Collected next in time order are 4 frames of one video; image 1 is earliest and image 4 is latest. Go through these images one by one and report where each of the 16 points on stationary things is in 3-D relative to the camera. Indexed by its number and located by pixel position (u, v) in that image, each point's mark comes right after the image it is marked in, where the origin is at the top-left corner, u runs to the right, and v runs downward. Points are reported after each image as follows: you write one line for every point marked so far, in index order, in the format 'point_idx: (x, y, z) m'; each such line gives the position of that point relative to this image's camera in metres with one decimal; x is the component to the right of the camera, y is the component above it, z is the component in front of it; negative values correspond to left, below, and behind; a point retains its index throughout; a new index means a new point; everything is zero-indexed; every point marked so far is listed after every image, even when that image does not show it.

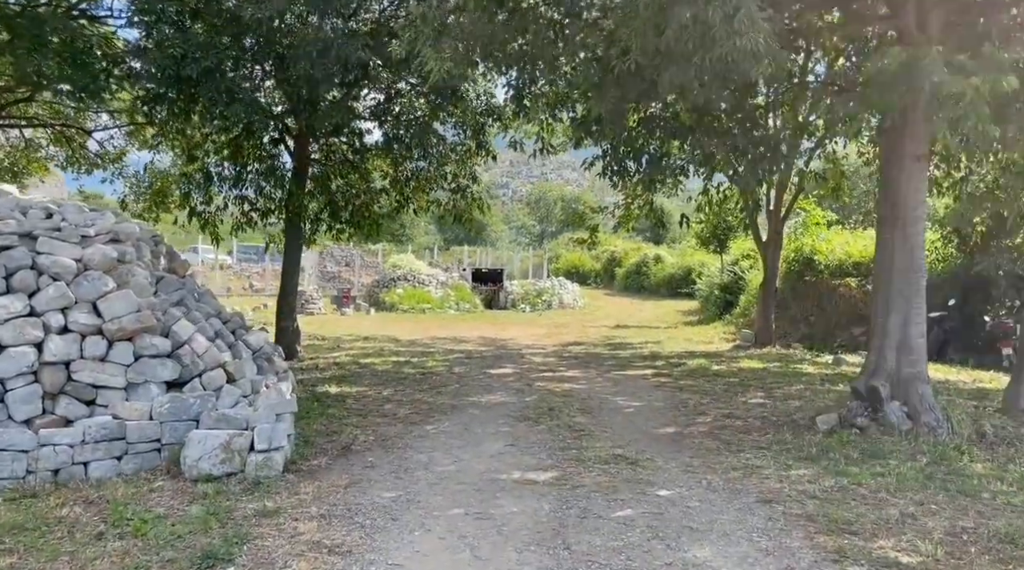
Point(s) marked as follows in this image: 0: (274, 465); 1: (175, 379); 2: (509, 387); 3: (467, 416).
0: (-1.3, -1.0, +5.1) m
1: (-2.0, -0.6, +5.5) m
2: (0.0, -1.0, +9.0) m
3: (-0.4, -1.0, +7.3) m
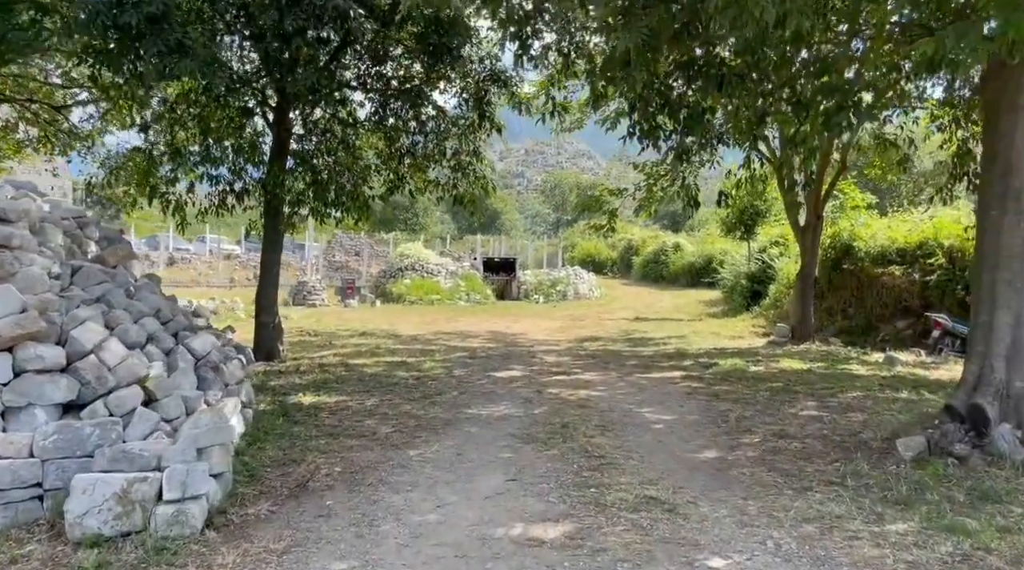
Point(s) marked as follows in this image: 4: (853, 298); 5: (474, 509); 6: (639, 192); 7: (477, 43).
0: (-1.3, -1.0, +3.8) m
1: (-2.0, -0.5, +4.3) m
2: (0.0, -0.9, +7.7) m
3: (-0.3, -1.0, +6.0) m
4: (+5.3, -0.2, +14.5) m
5: (-0.2, -1.0, +4.3) m
6: (+1.7, +1.2, +12.4) m
7: (-0.4, +2.5, +9.5) m
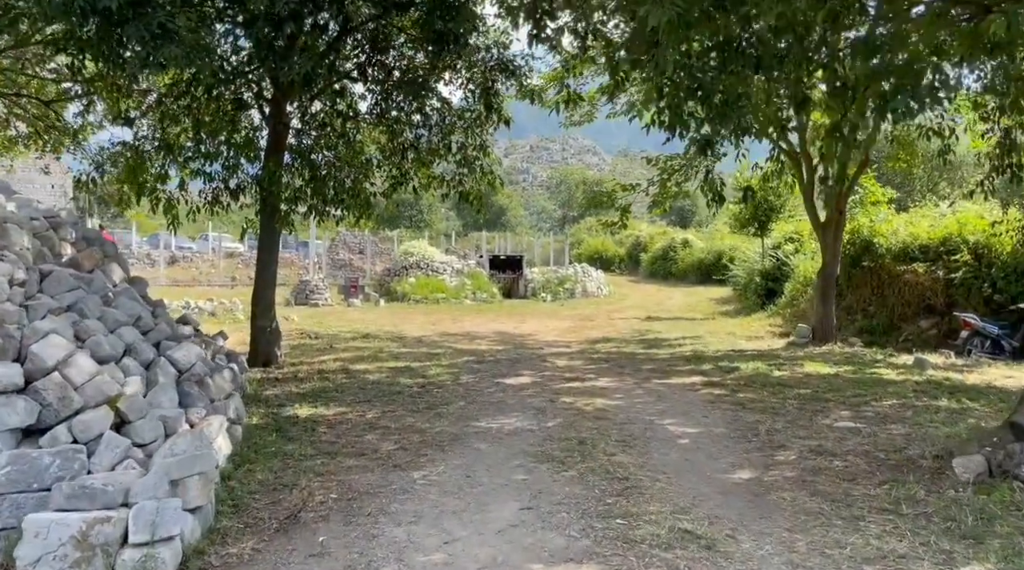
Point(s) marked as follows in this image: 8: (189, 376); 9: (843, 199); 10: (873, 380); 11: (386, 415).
0: (-1.3, -1.0, +3.3) m
1: (-2.0, -0.6, +3.8) m
2: (+0.1, -0.9, +7.2) m
3: (-0.2, -1.0, +5.5) m
4: (+5.4, -0.2, +14.0) m
5: (-0.1, -1.1, +3.8) m
6: (+1.8, +1.3, +11.9) m
7: (-0.3, +2.5, +9.0) m
8: (-1.8, -0.5, +5.1) m
9: (+4.2, +1.1, +11.8) m
10: (+3.3, -0.9, +8.6) m
11: (-0.9, -0.9, +6.6) m
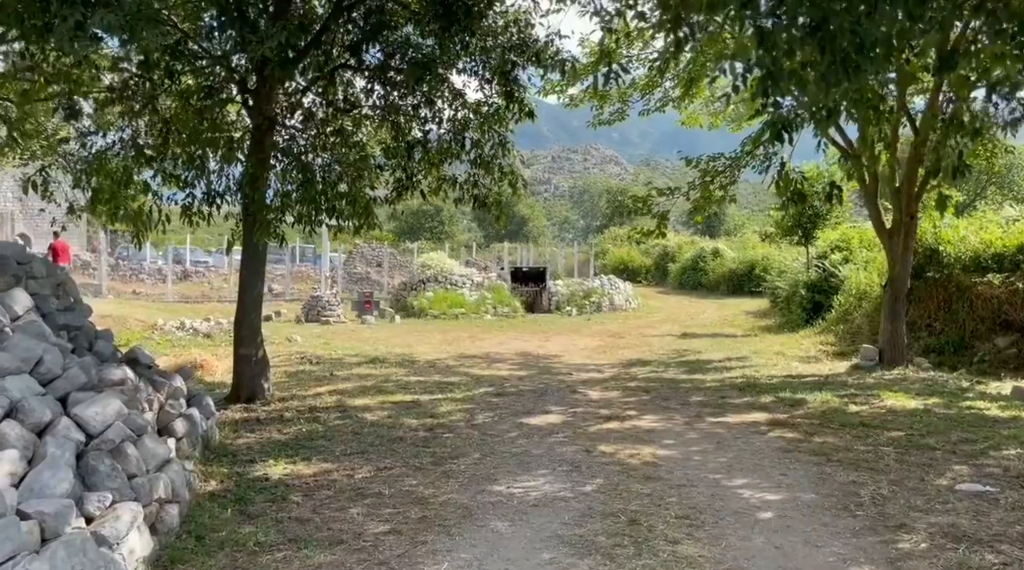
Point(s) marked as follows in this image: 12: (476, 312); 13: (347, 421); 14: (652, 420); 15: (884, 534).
0: (-1.2, -1.1, +1.9) m
1: (-1.9, -0.7, +2.4) m
2: (+0.3, -1.1, +5.8) m
3: (-0.1, -1.1, +4.1) m
4: (+5.8, -0.4, +12.5) m
5: (0.0, -1.2, +2.4) m
6: (+2.1, +1.1, +10.5) m
7: (-0.1, +2.3, +7.6) m
8: (-1.7, -0.6, +3.7) m
9: (+4.5, +0.9, +10.3) m
10: (+3.5, -1.0, +7.1) m
11: (-0.7, -1.1, +5.3) m
12: (-0.8, -0.6, +19.7) m
13: (-1.3, -1.0, +7.0) m
14: (+1.1, -1.1, +7.3) m
15: (+1.7, -1.1, +4.2) m
